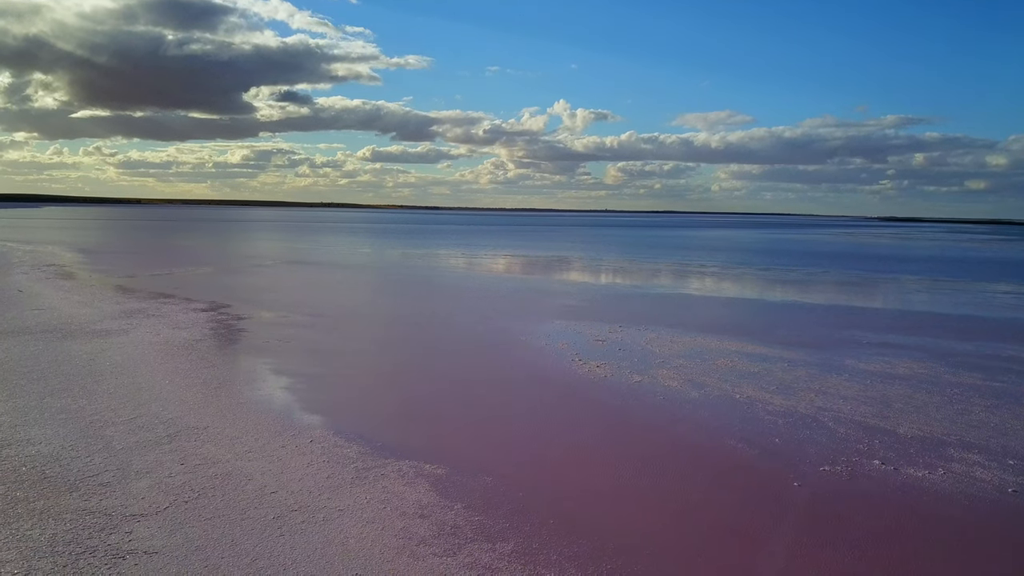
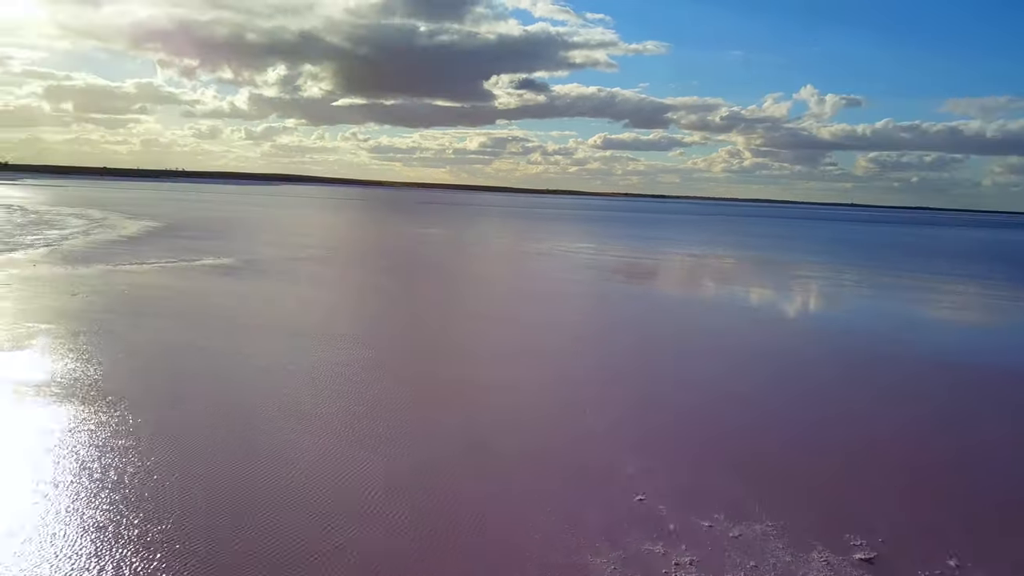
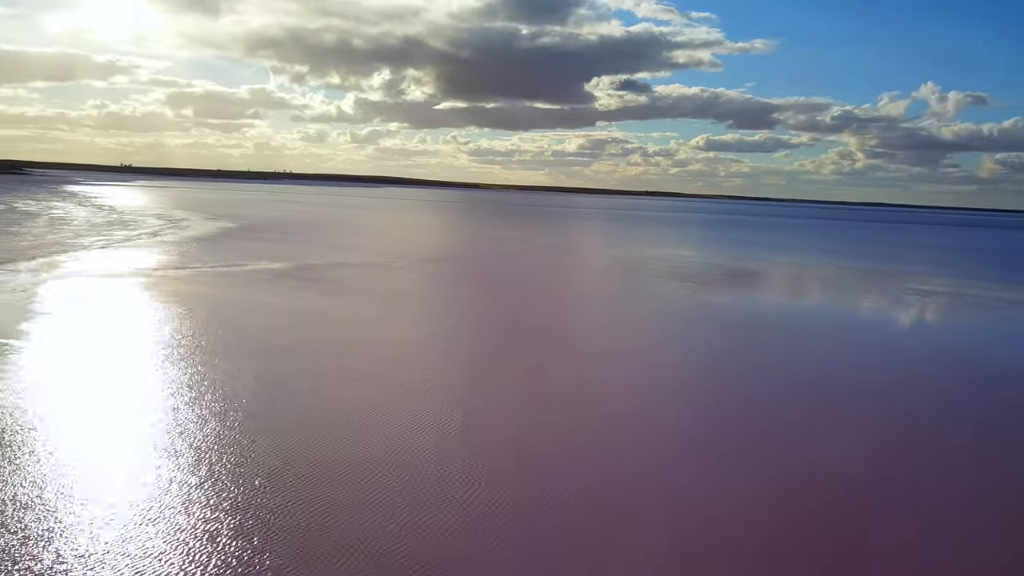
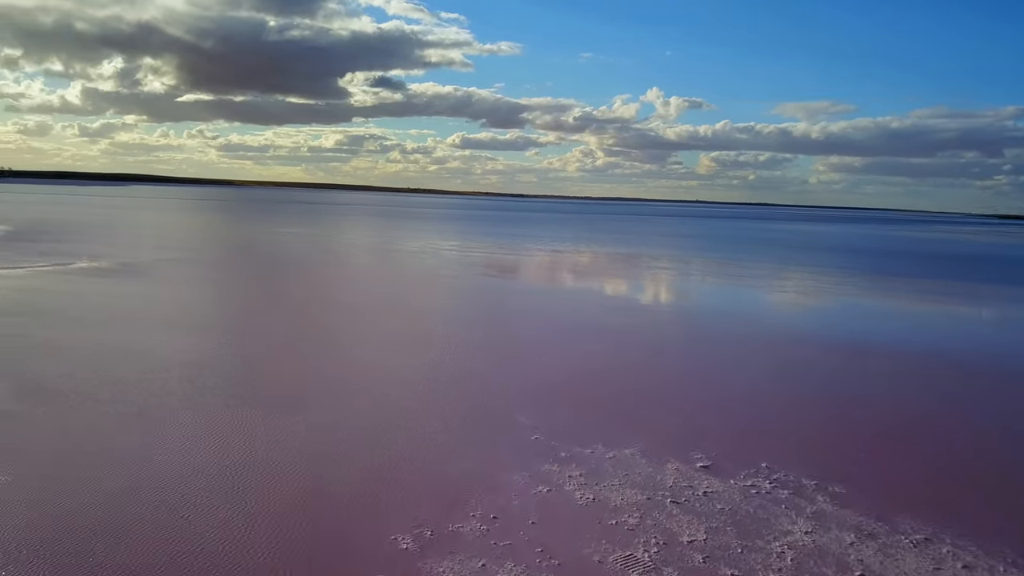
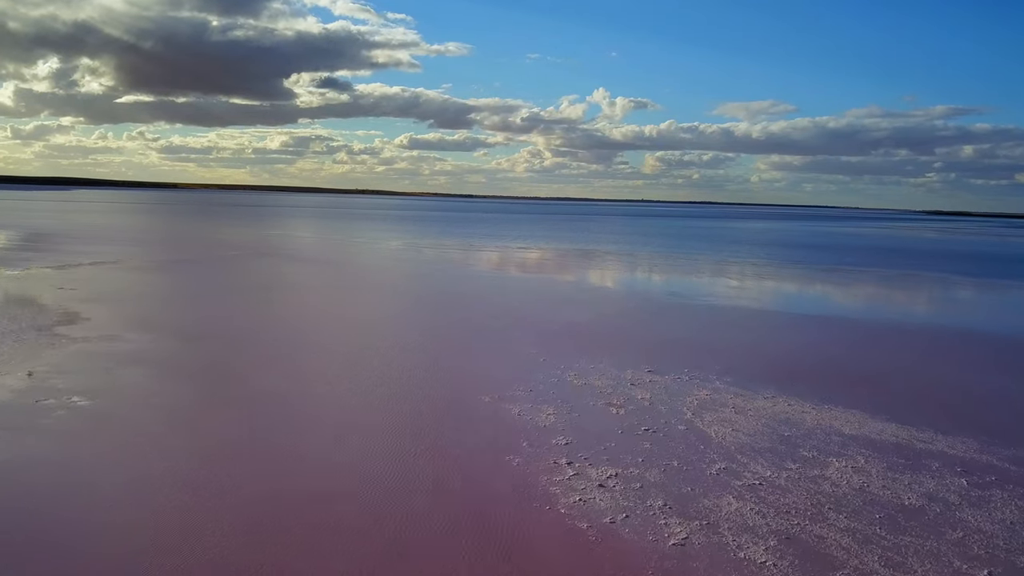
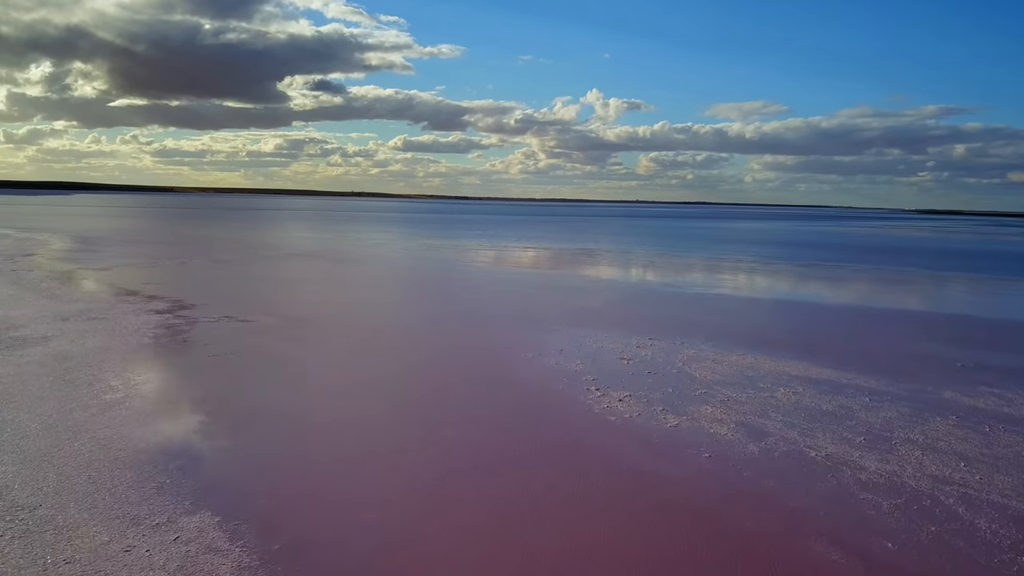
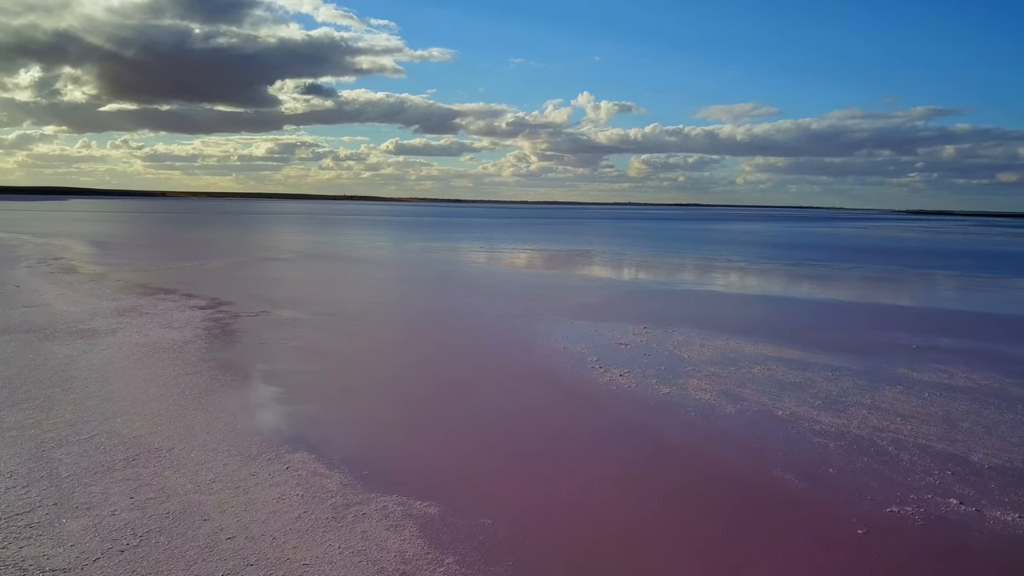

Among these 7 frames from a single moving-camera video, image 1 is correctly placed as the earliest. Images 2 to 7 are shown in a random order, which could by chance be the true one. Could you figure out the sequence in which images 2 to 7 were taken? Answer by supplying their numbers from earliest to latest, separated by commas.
7, 6, 5, 4, 2, 3
